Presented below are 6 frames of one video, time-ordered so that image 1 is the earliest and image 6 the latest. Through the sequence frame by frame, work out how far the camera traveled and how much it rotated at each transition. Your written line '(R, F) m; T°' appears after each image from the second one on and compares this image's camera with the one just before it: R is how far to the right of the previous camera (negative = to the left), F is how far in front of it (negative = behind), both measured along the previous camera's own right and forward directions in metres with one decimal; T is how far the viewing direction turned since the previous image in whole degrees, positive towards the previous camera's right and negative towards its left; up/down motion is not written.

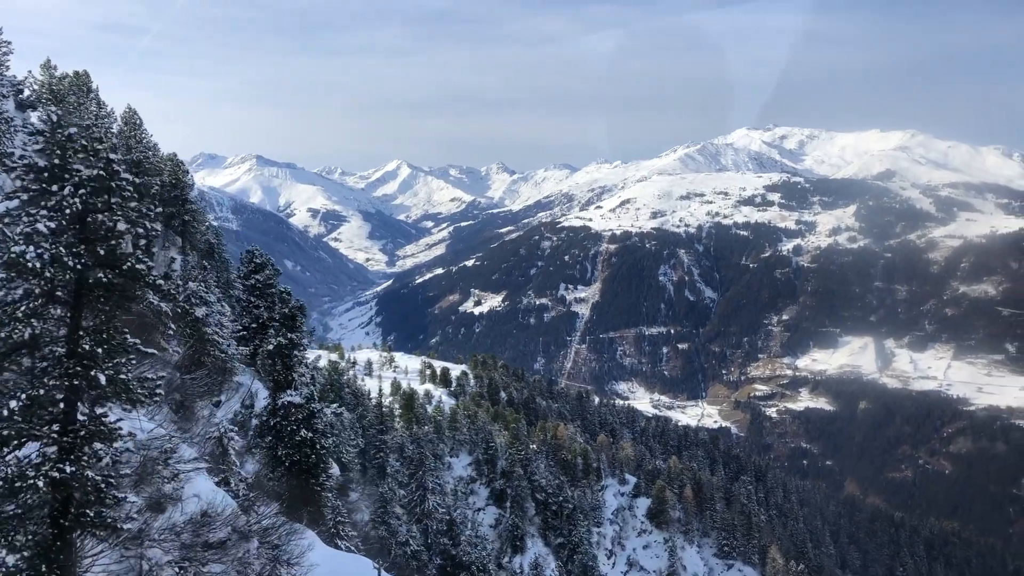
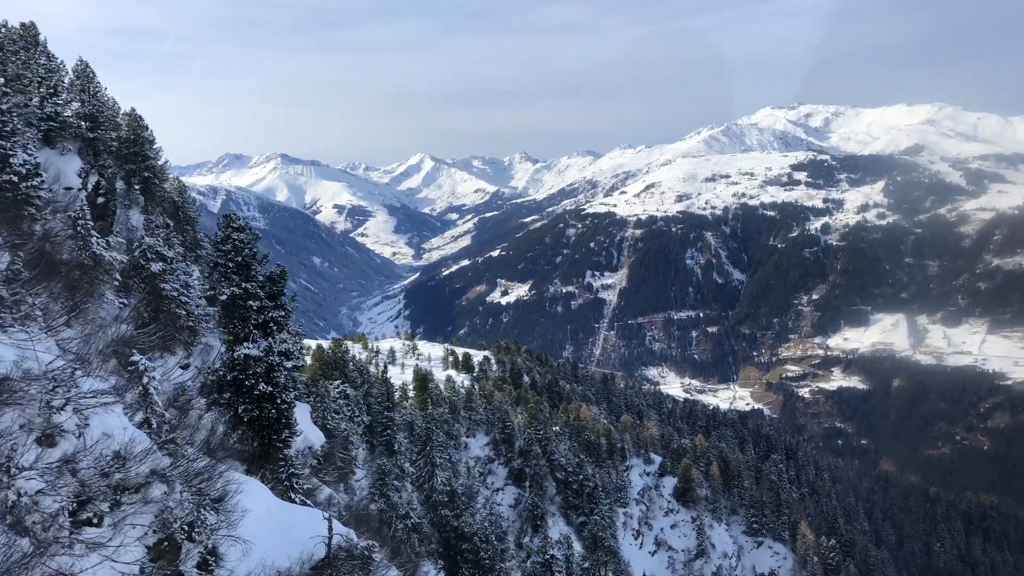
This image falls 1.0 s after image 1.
(-0.2, -6.7) m; -3°
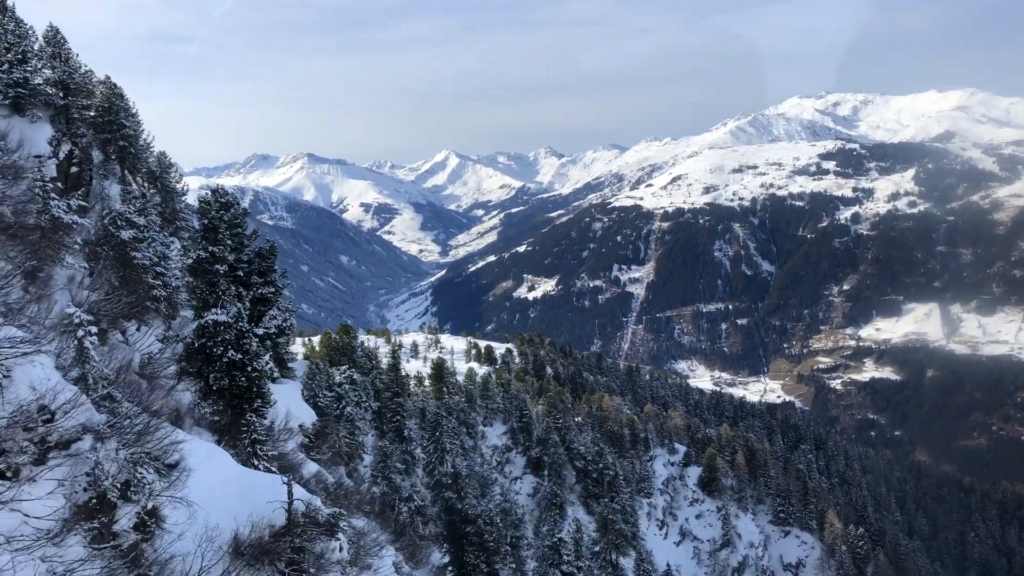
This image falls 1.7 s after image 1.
(-0.1, -6.6) m; -3°
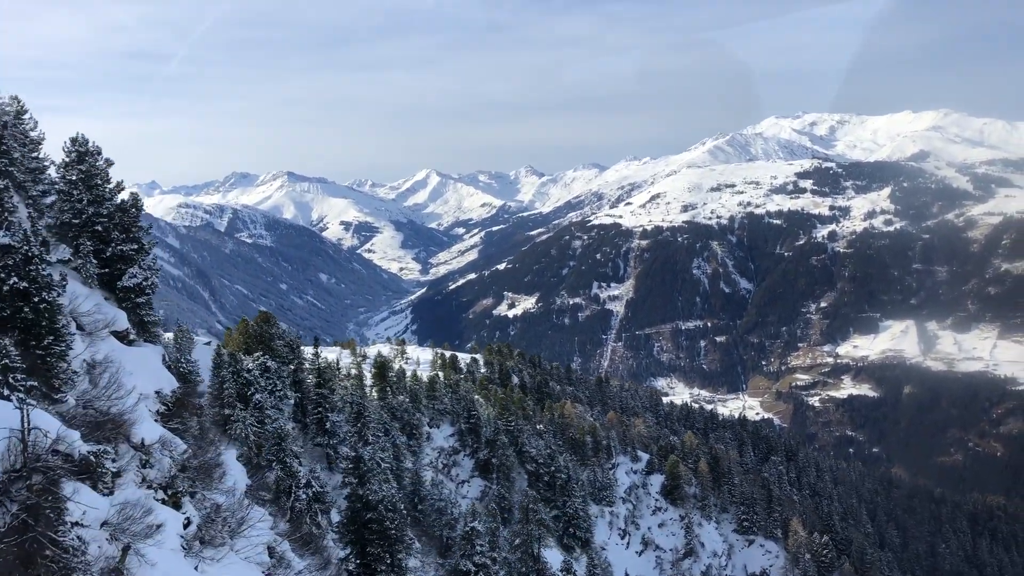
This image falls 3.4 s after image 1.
(-0.4, +5.0) m; +2°
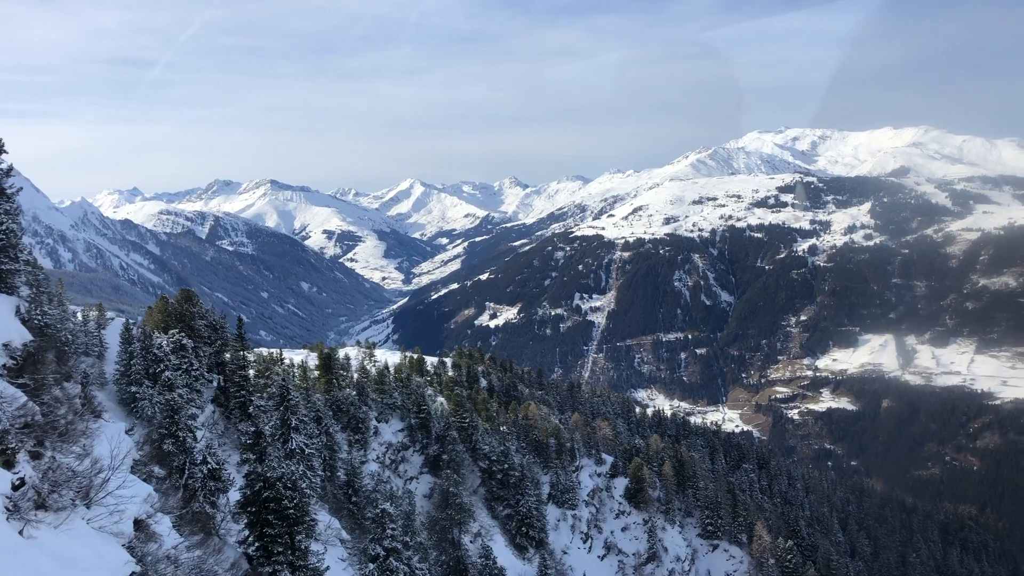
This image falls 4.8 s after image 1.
(-0.5, +4.0) m; +2°
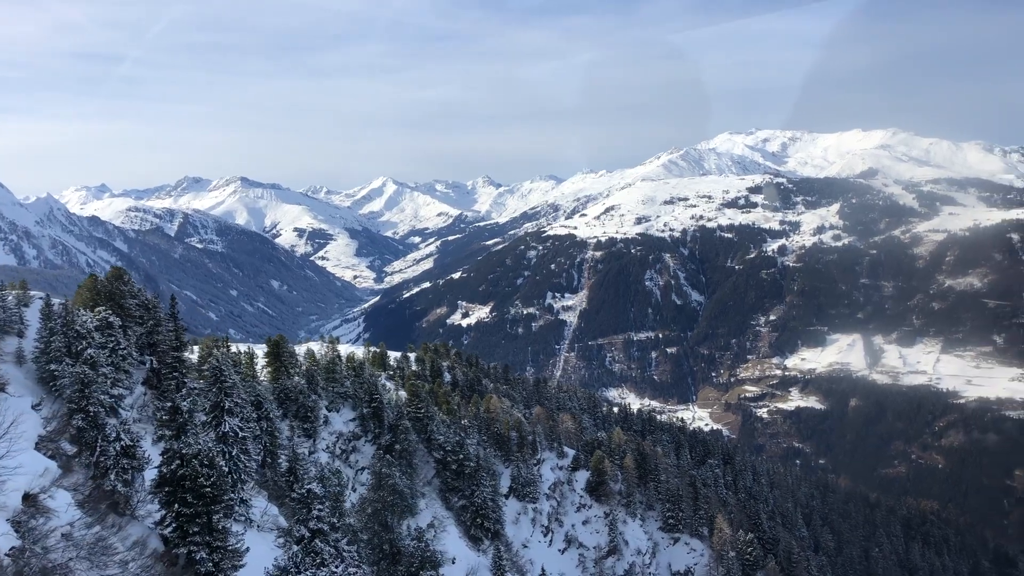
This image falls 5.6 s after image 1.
(+0.3, +6.5) m; +3°
